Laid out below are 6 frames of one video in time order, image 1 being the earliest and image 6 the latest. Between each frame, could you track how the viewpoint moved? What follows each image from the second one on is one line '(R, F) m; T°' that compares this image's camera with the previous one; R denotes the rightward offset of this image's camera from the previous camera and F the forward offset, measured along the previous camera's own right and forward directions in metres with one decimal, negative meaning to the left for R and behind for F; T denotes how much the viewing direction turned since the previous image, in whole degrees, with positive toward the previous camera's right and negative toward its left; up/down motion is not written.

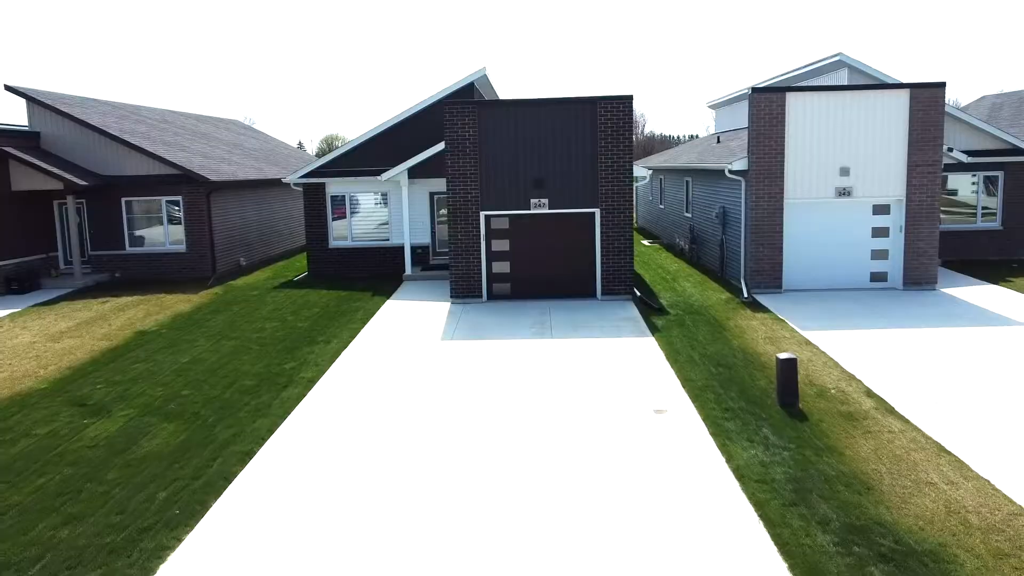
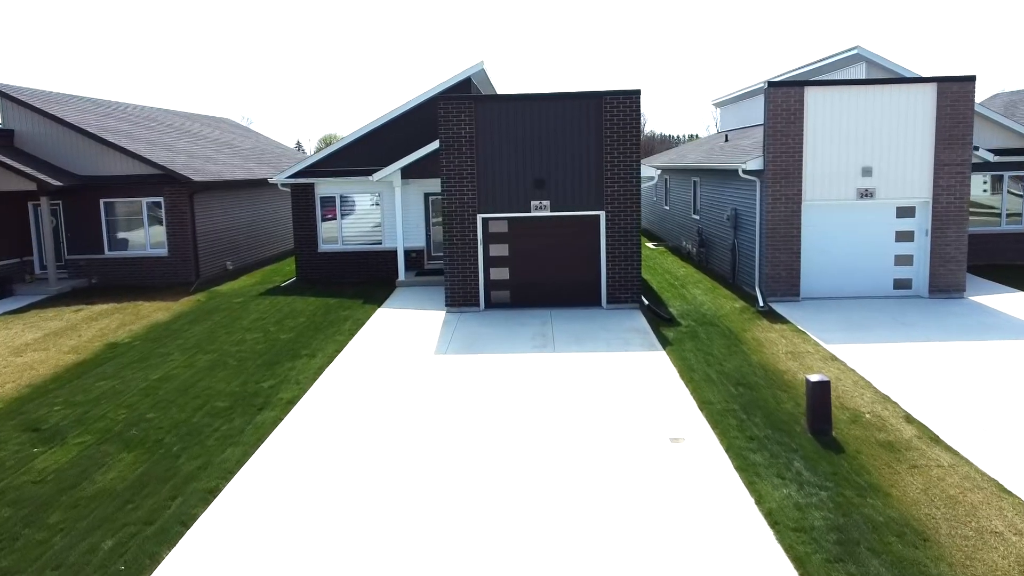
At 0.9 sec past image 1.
(0.0, +1.1) m; 0°
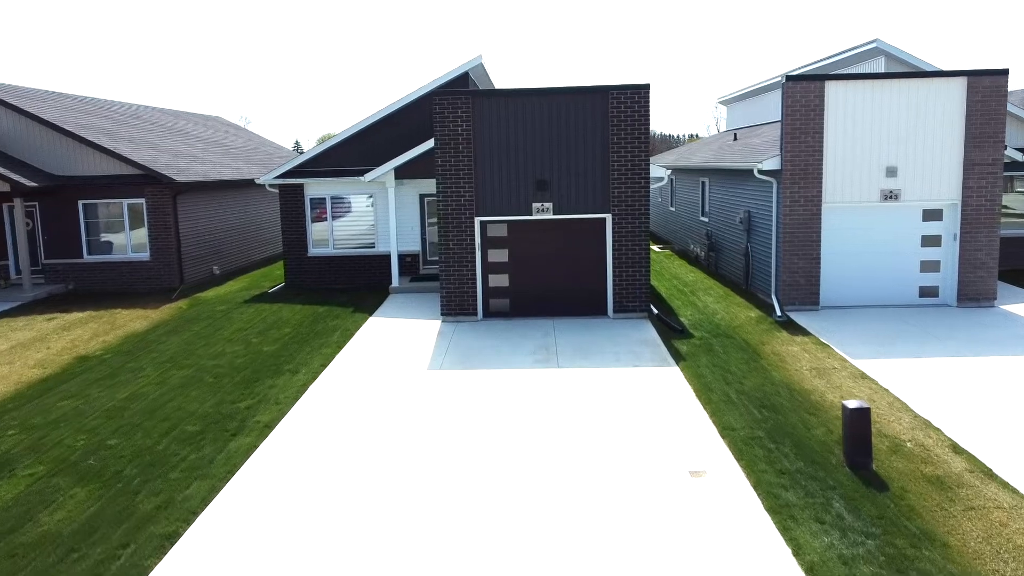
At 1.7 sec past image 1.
(0.0, +1.0) m; 0°
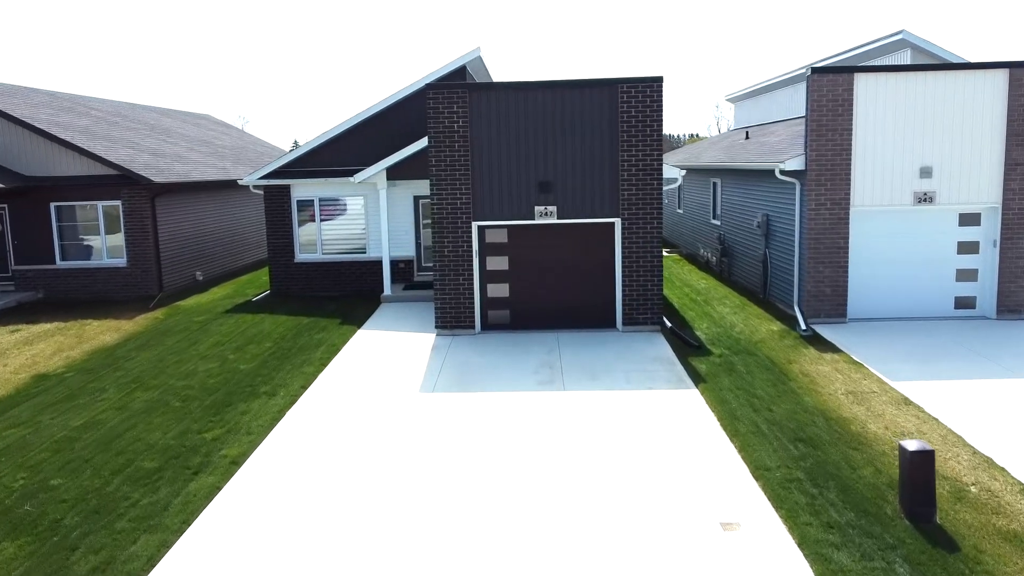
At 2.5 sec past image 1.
(0.0, +1.2) m; 0°
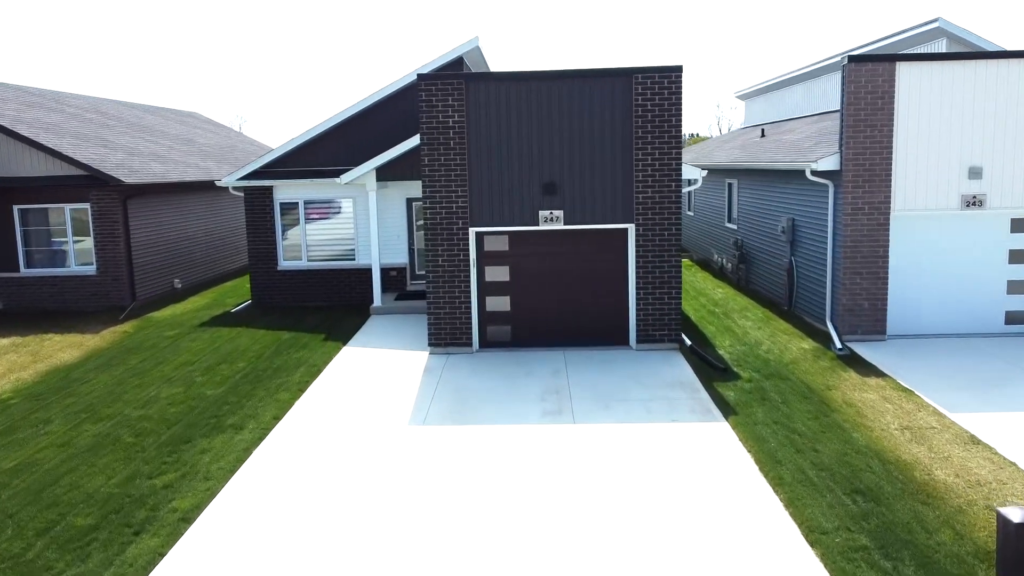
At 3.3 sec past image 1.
(-0.1, +1.4) m; 0°
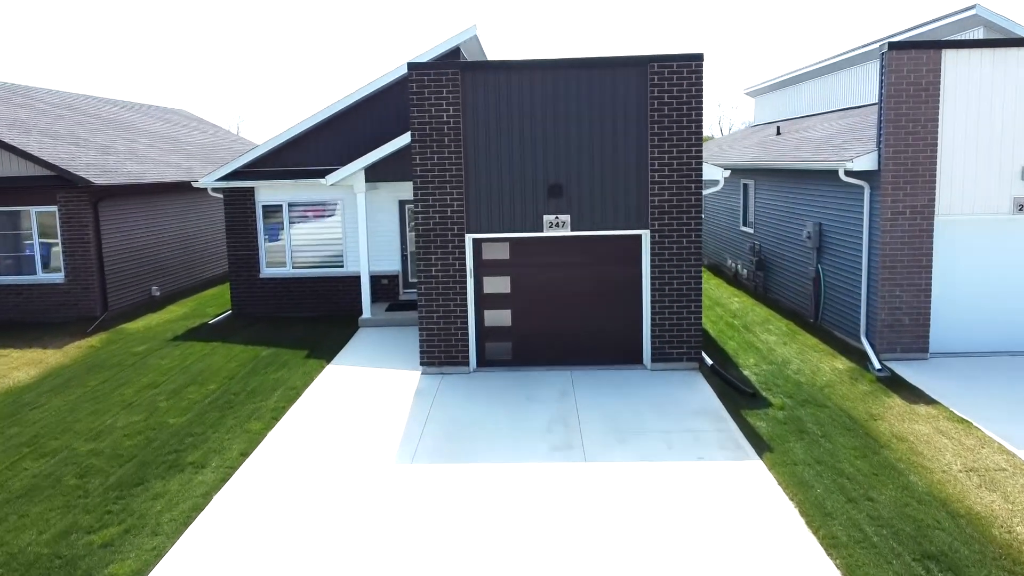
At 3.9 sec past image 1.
(0.0, +1.2) m; 0°
